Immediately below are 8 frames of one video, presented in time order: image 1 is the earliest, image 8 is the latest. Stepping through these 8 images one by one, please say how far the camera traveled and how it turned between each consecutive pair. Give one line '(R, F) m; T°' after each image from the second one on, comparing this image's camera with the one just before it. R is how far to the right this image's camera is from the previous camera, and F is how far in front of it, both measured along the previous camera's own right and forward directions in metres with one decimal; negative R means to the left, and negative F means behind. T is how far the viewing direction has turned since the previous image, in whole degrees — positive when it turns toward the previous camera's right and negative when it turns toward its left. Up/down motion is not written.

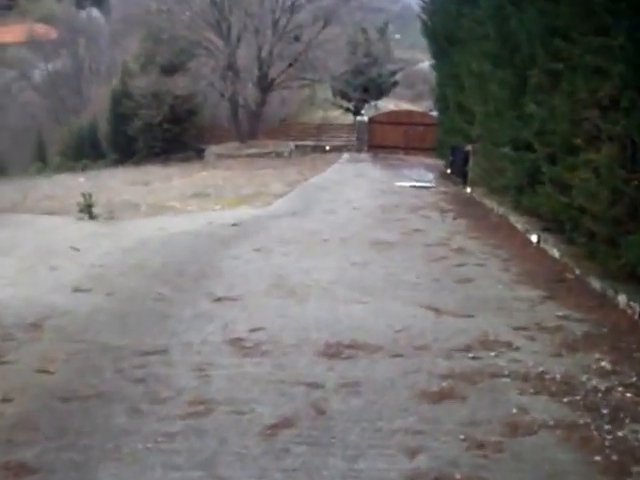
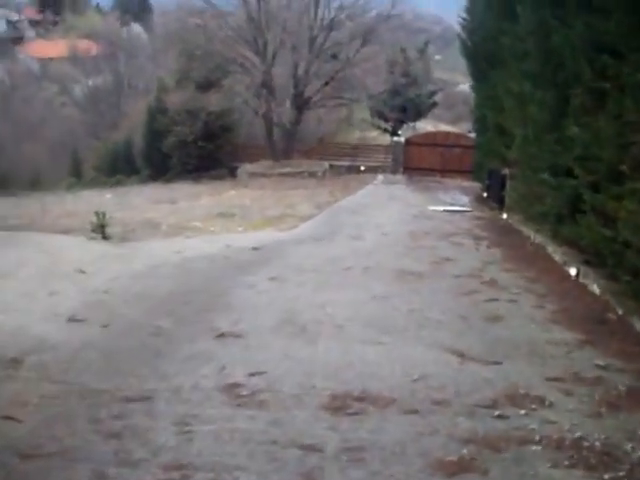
(+0.2, +0.6) m; -3°
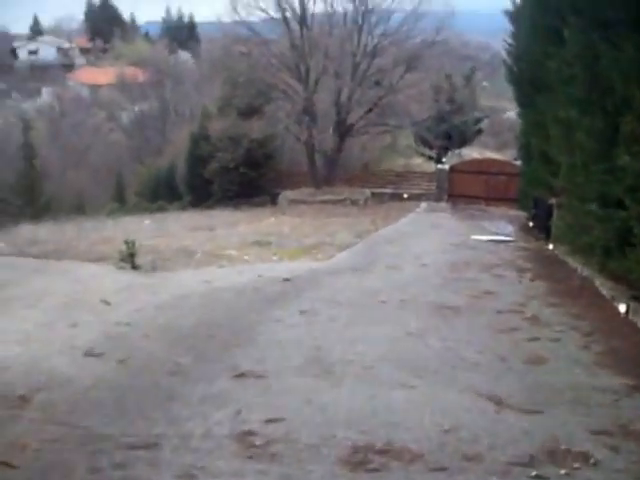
(+0.1, +0.3) m; -3°
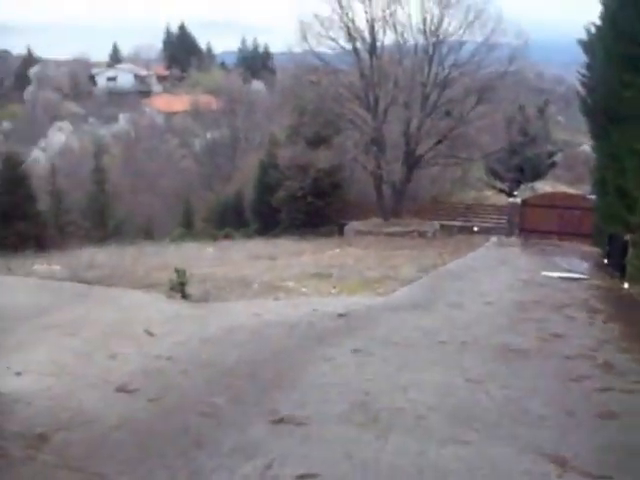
(+0.1, +0.4) m; -5°
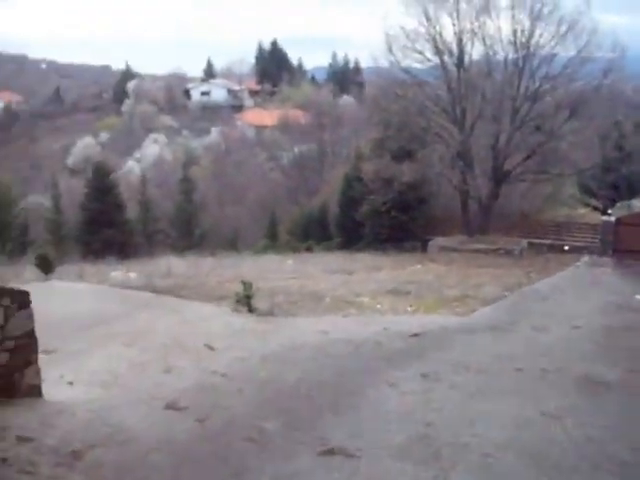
(+0.2, +0.4) m; -6°
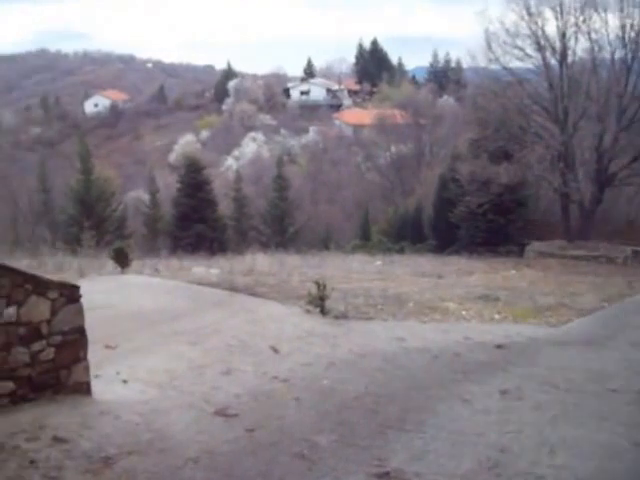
(+0.2, +0.4) m; -7°
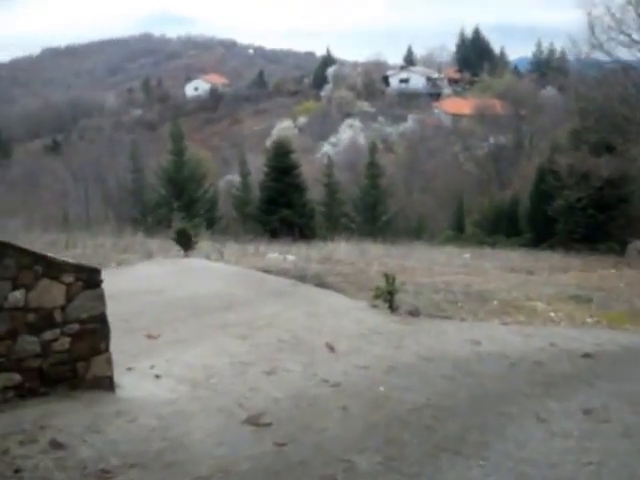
(+0.2, +0.7) m; -7°
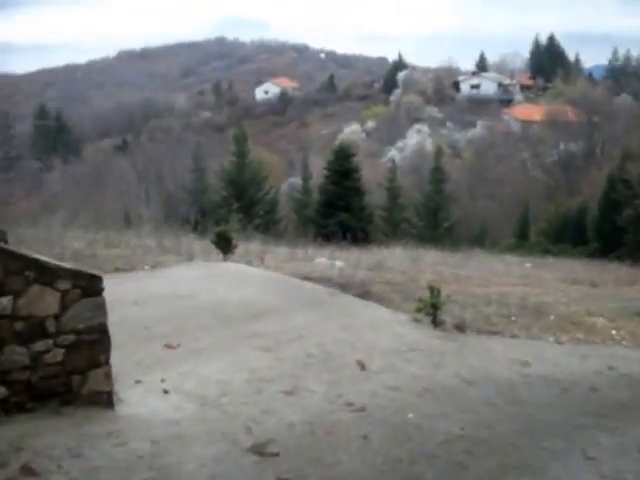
(+0.2, +0.5) m; -5°
